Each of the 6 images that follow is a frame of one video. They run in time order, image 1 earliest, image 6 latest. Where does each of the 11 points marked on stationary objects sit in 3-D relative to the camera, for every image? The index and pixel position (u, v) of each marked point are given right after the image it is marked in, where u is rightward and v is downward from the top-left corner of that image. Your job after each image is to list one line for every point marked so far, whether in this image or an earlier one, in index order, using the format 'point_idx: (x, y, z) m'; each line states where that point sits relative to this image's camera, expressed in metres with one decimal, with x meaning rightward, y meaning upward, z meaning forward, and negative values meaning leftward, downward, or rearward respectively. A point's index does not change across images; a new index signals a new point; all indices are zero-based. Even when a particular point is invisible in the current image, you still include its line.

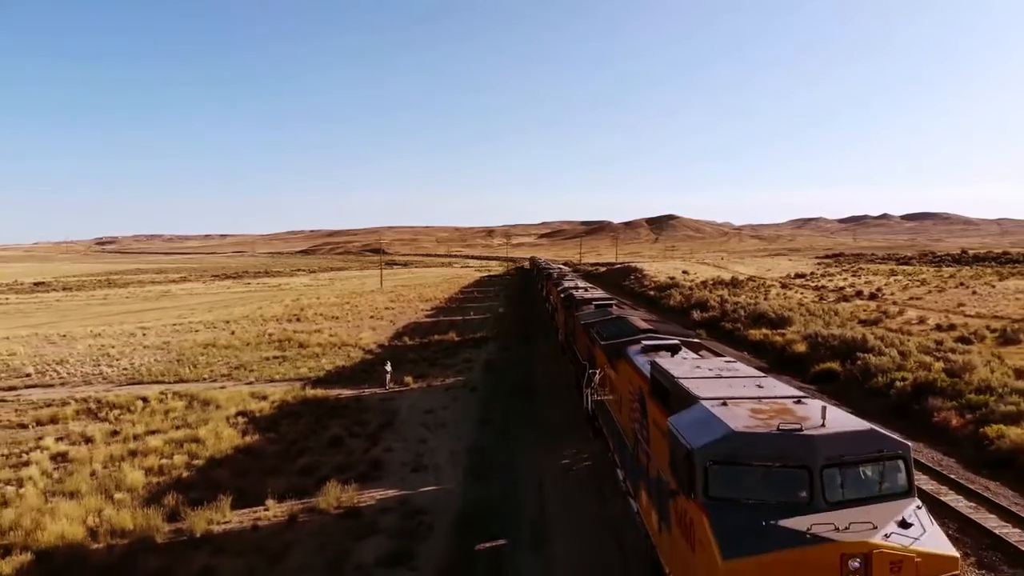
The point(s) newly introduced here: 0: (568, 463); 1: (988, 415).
0: (+1.3, -4.1, +14.6) m
1: (+13.4, -3.5, +17.2) m
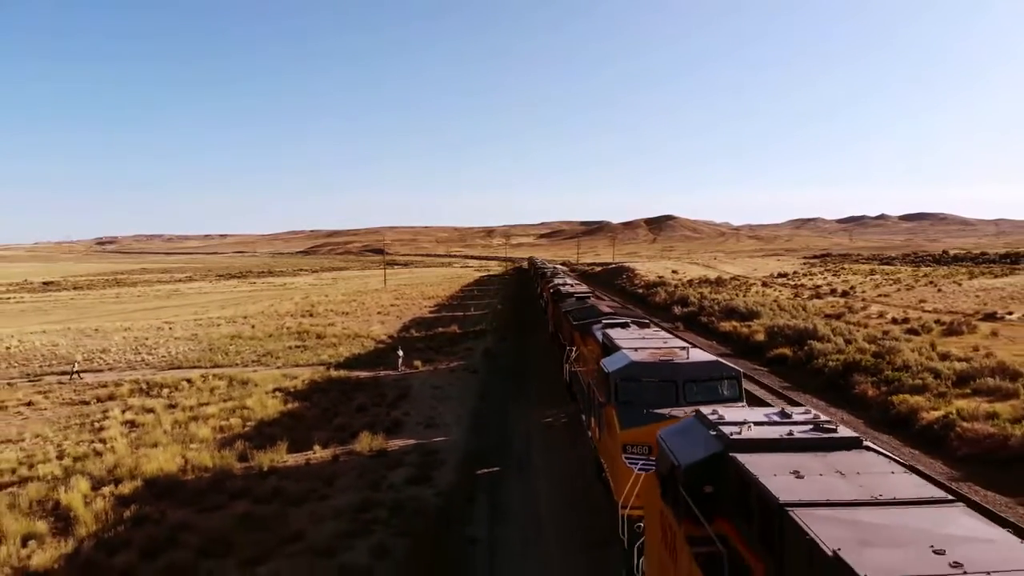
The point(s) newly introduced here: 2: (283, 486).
0: (+1.1, -3.9, +18.2) m
1: (+13.2, -3.4, +20.9) m
2: (-5.4, -4.6, +14.4) m
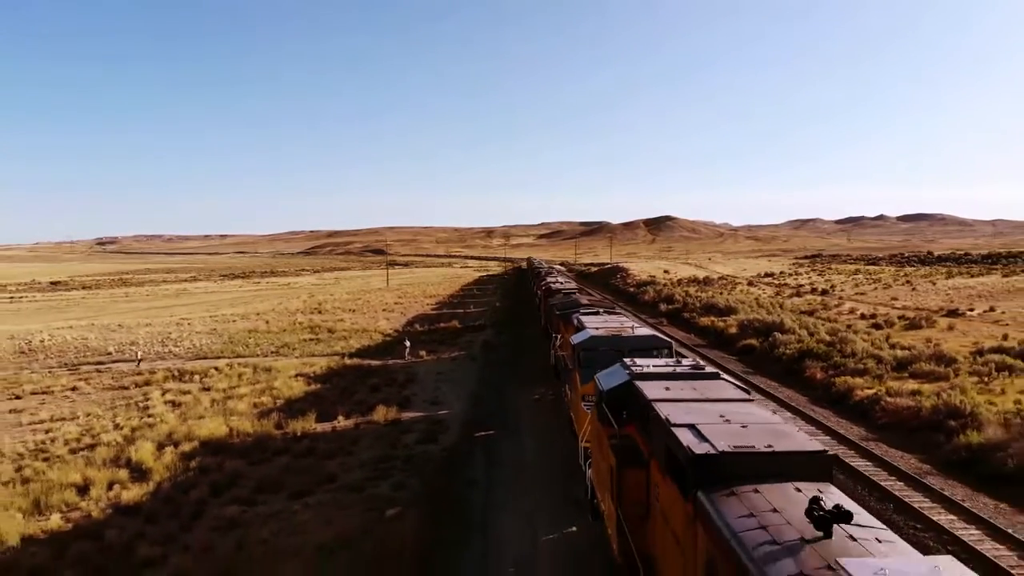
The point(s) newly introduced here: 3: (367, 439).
0: (+0.9, -3.8, +21.3) m
1: (+12.9, -3.2, +24.0) m
2: (-5.6, -4.4, +17.5) m
3: (-4.2, -4.4, +17.8) m
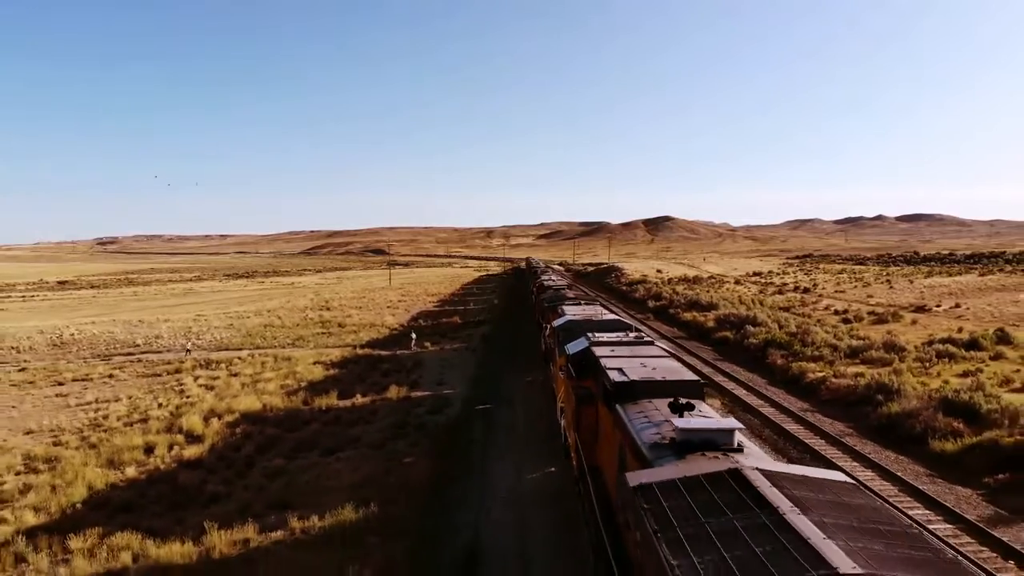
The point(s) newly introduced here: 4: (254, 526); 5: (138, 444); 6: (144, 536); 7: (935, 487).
0: (+0.7, -3.6, +24.4) m
1: (+12.7, -3.1, +27.1) m
2: (-5.8, -4.3, +20.6) m
3: (-4.4, -4.2, +20.9) m
4: (-5.3, -4.9, +12.7) m
5: (-11.8, -4.9, +19.4) m
6: (-7.6, -5.1, +12.7) m
7: (+9.8, -4.6, +14.3) m
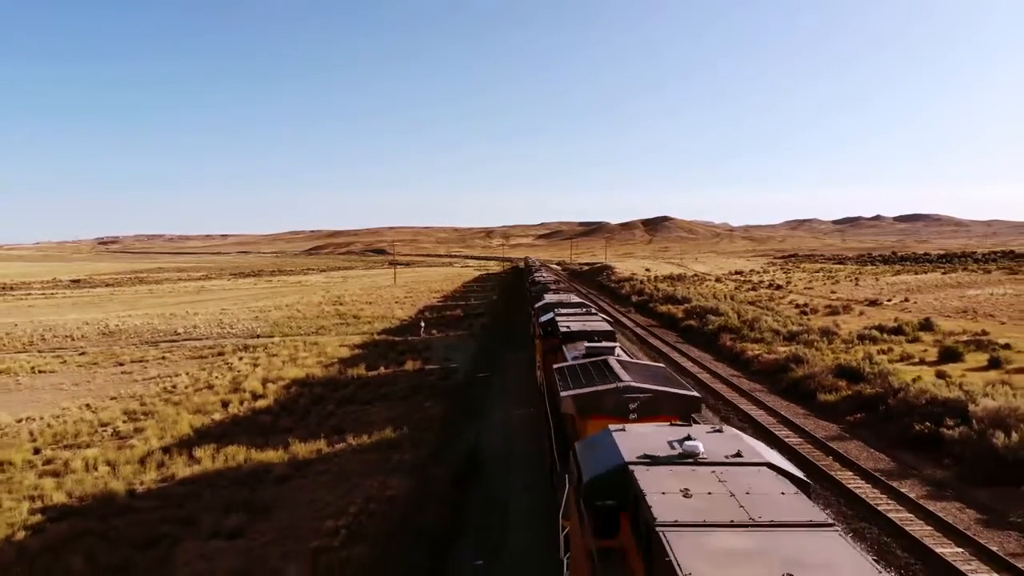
0: (+0.4, -3.3, +30.0) m
1: (+12.4, -2.7, +32.6) m
2: (-6.1, -3.9, +26.1) m
3: (-4.7, -3.9, +26.4) m
4: (-5.6, -4.6, +18.2) m
5: (-12.2, -4.6, +24.9) m
6: (-7.9, -4.8, +18.2) m
7: (+9.5, -4.3, +19.9) m
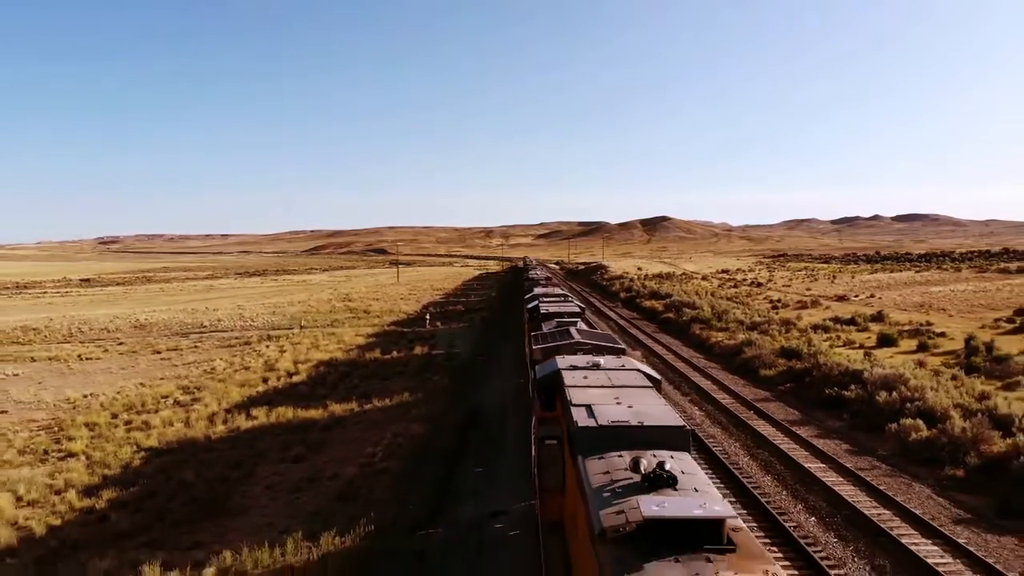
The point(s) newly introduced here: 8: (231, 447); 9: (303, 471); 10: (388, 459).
0: (+0.1, -3.0, +34.5) m
1: (+12.2, -2.5, +37.2) m
2: (-6.4, -3.7, +30.7) m
3: (-5.0, -3.6, +31.0) m
4: (-5.9, -4.3, +22.8) m
5: (-12.4, -4.3, +29.5) m
6: (-8.2, -4.5, +22.8) m
7: (+9.3, -4.1, +24.4) m
8: (-8.9, -5.1, +19.3) m
9: (-5.6, -4.9, +16.3) m
10: (-3.3, -4.5, +16.1) m
